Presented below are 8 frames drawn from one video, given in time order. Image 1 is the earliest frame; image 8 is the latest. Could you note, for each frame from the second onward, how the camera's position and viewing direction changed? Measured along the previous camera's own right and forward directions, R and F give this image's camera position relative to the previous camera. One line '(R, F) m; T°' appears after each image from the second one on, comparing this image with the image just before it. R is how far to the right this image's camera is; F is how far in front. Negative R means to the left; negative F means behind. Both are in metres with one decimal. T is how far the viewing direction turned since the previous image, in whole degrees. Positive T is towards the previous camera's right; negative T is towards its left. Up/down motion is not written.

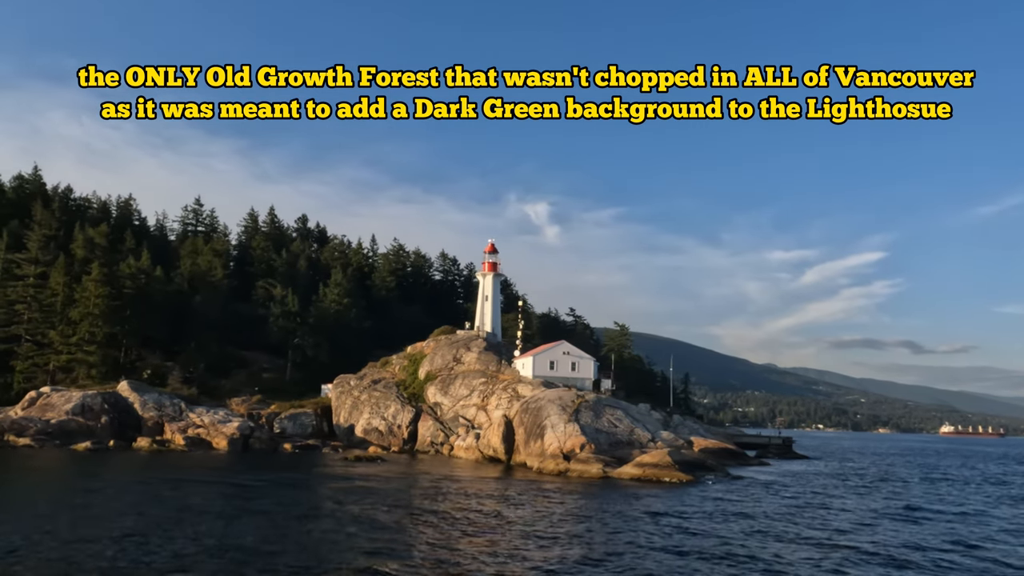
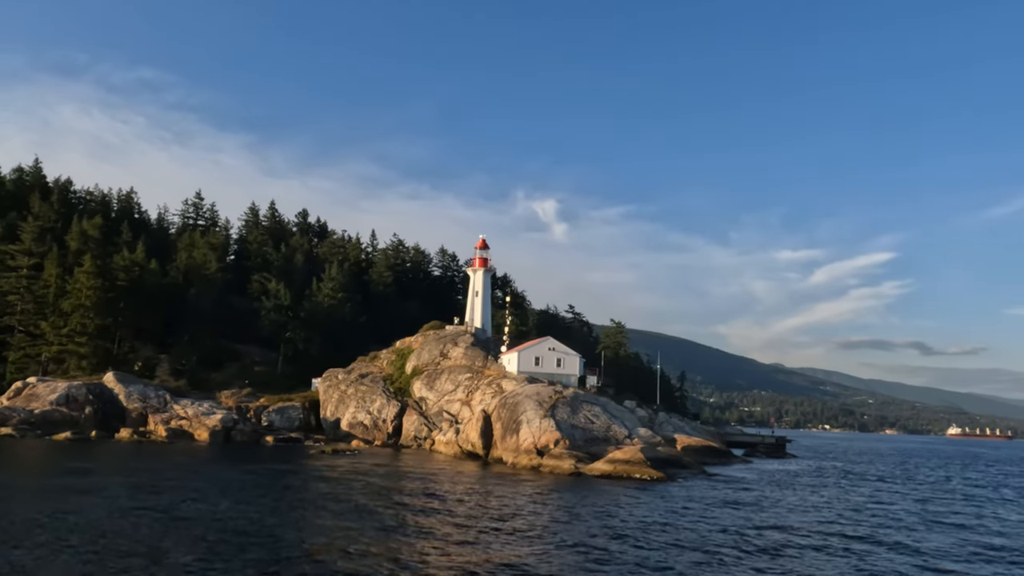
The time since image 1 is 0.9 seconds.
(+1.7, 0.0) m; 0°
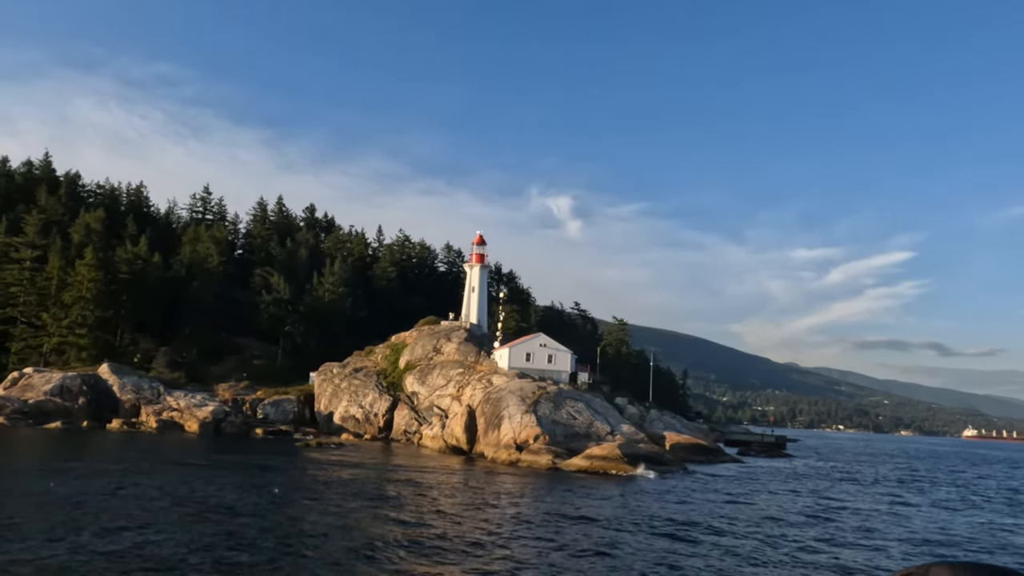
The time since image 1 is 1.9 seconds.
(+1.8, -0.1) m; -1°
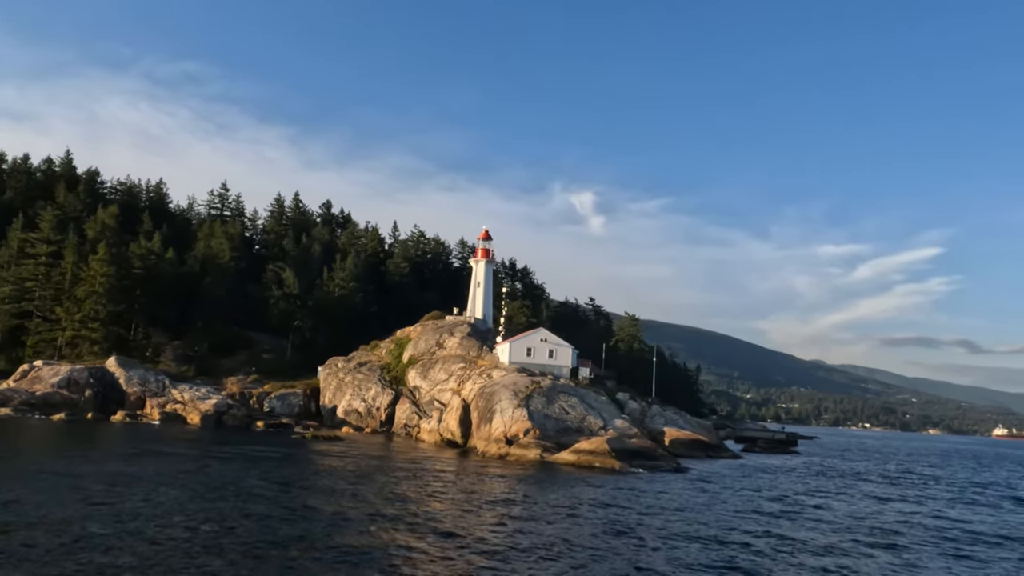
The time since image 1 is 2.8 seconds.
(+1.8, 0.0) m; -2°
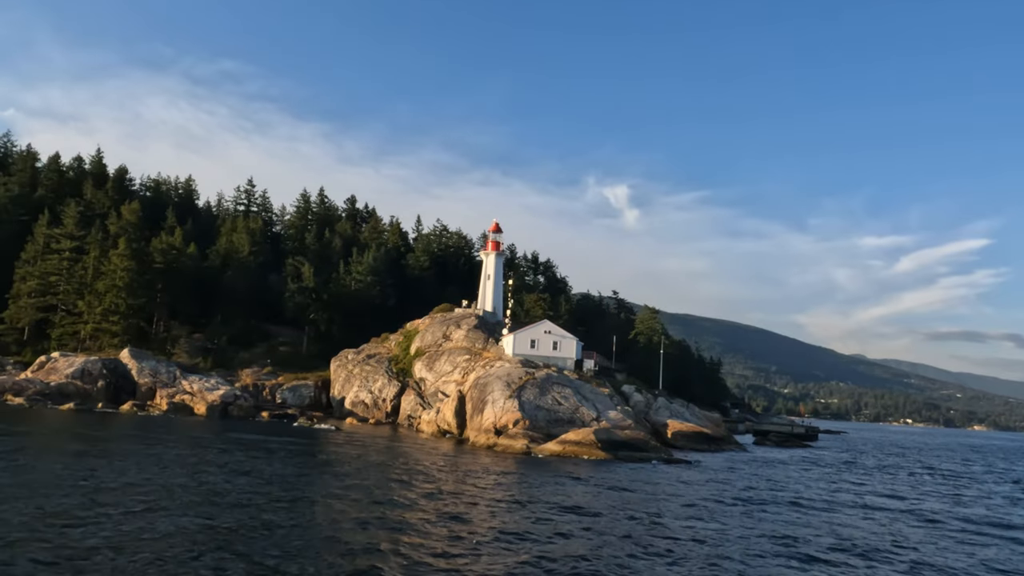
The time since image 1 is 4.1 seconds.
(+2.4, +0.1) m; -3°
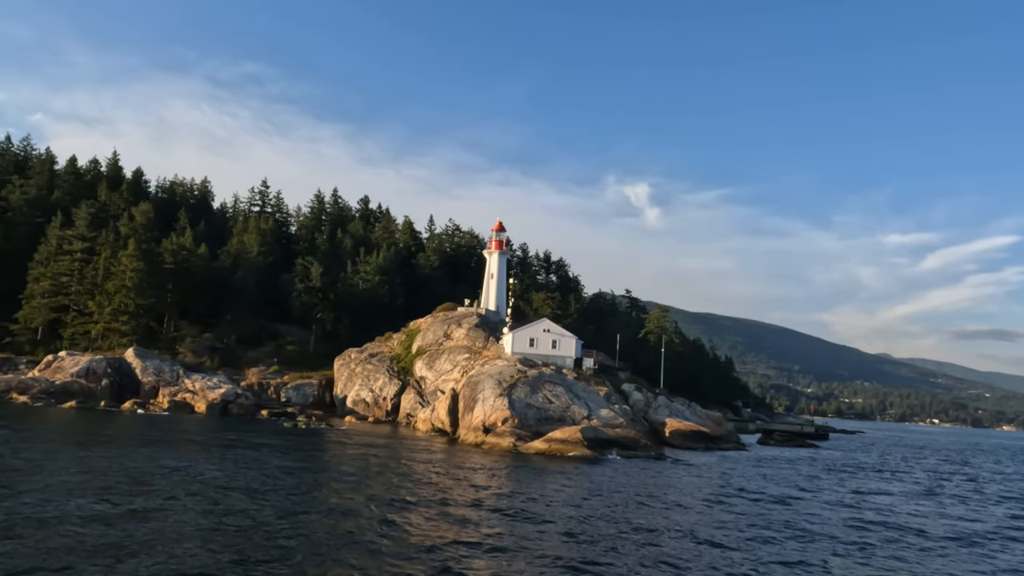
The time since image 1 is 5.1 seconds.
(+1.7, 0.0) m; -2°
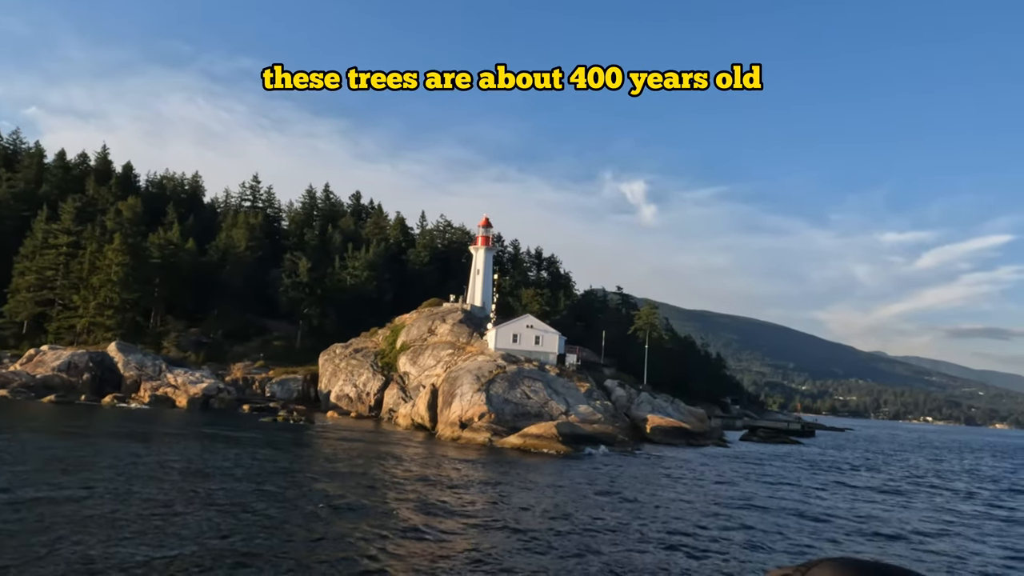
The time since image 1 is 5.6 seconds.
(+1.0, -0.1) m; 0°
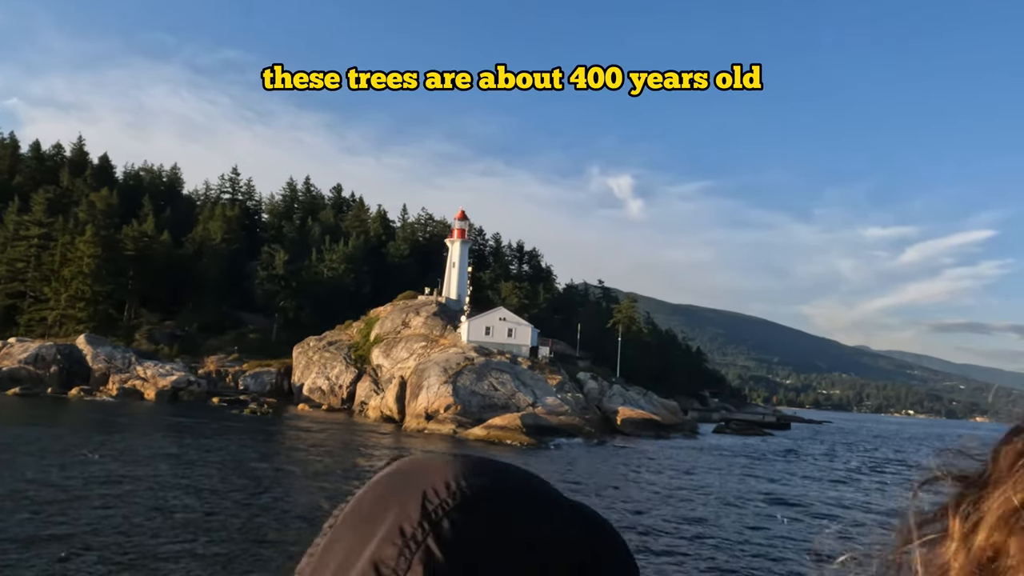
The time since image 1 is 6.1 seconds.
(+1.2, -0.2) m; +1°
